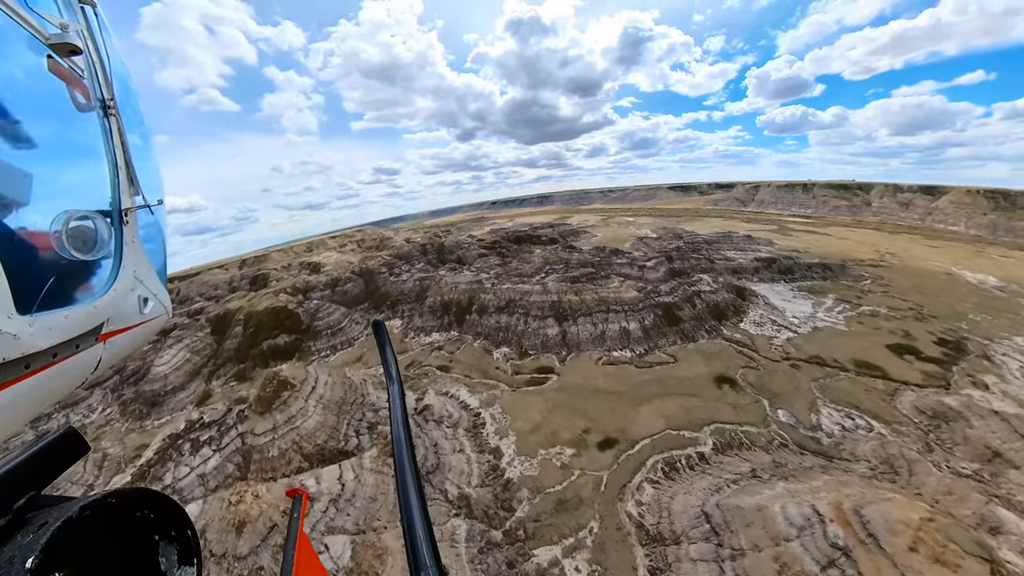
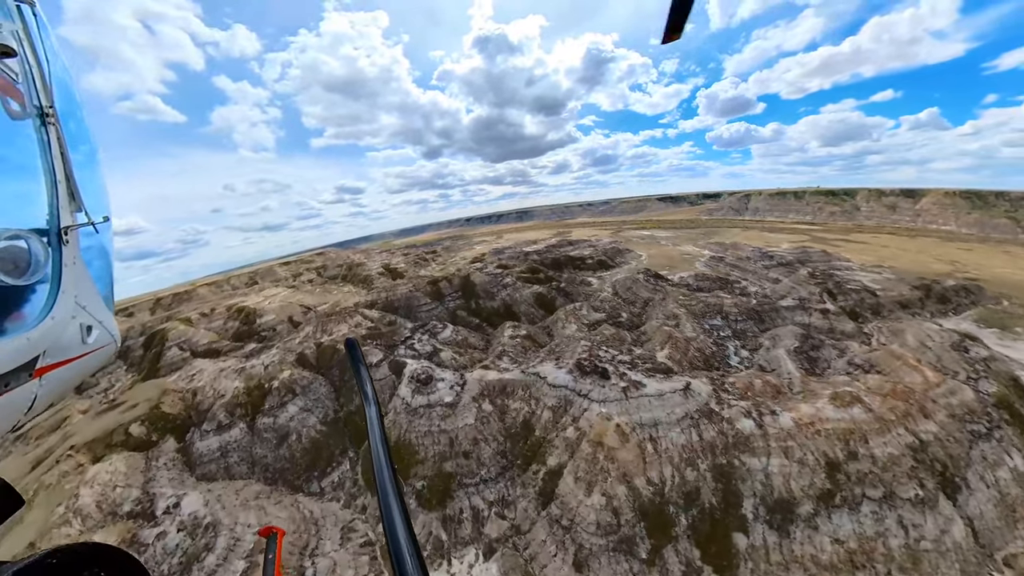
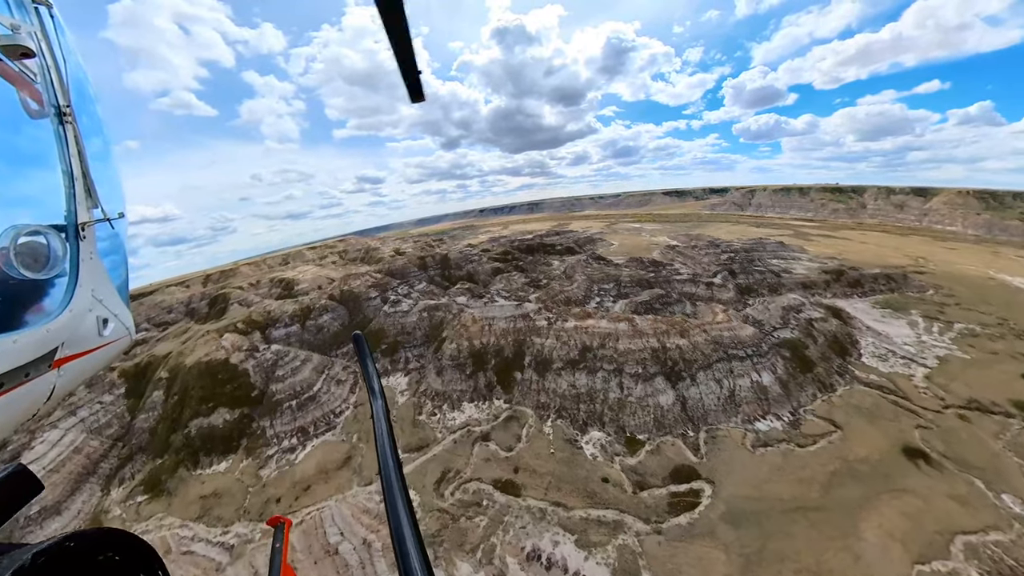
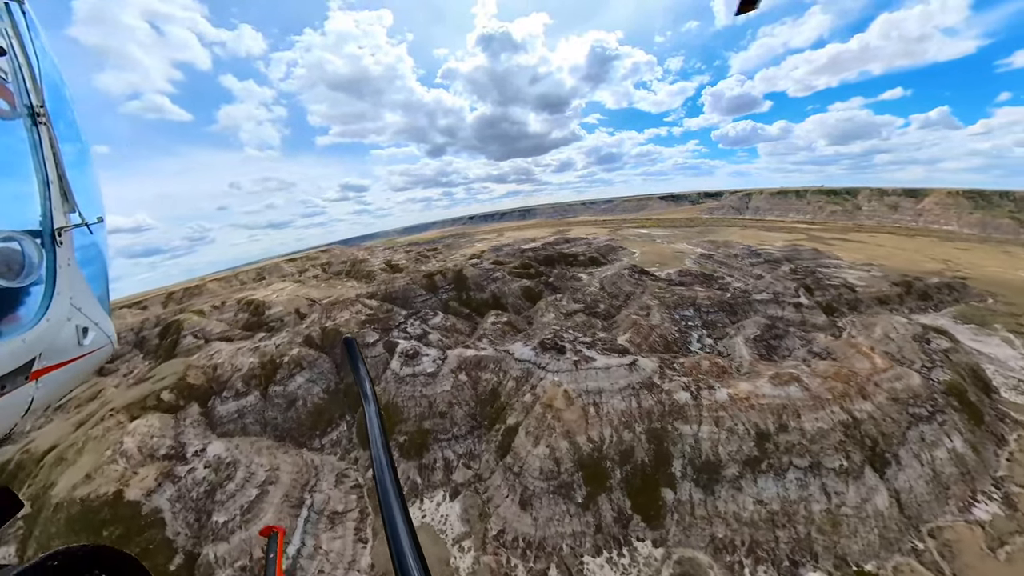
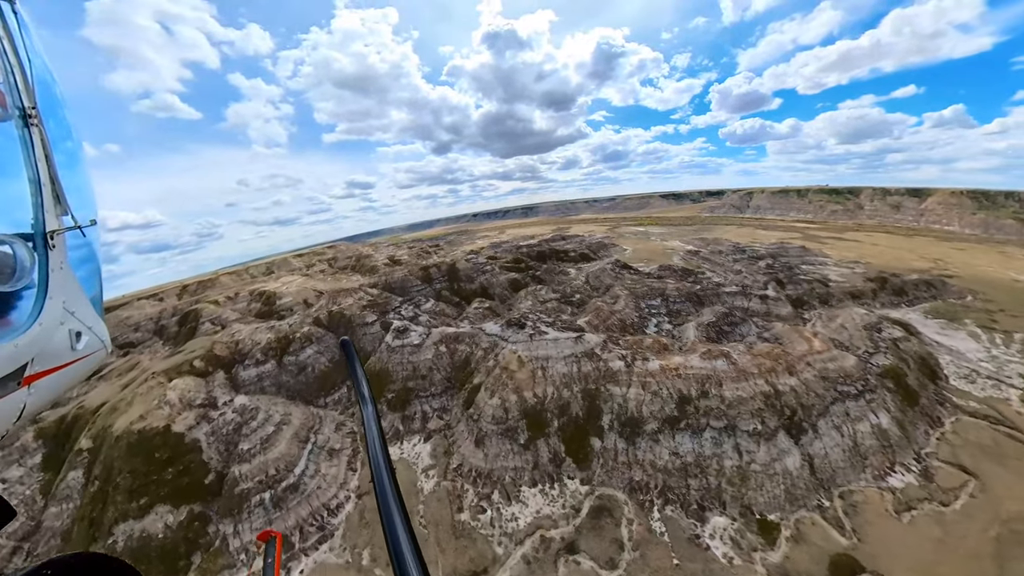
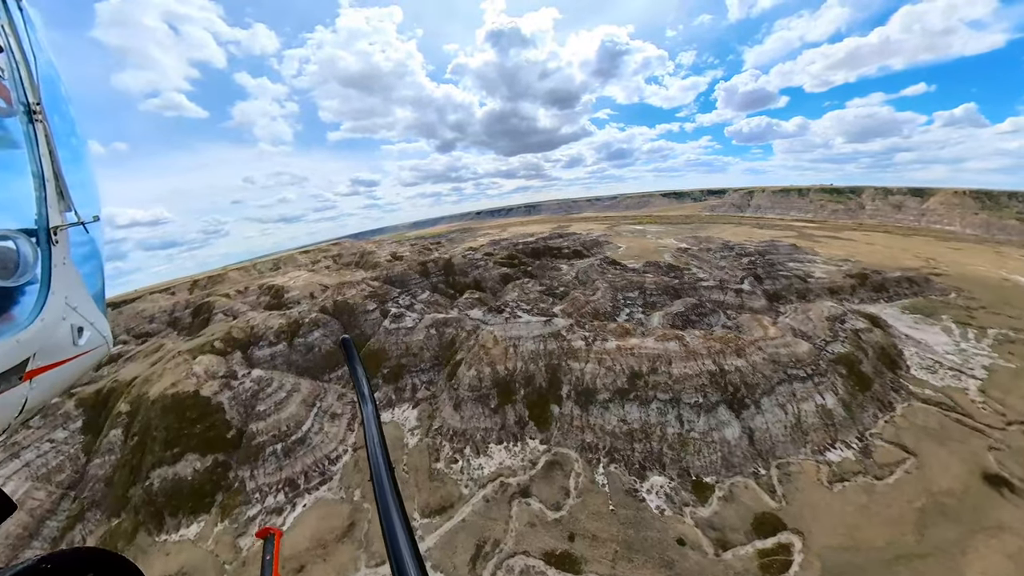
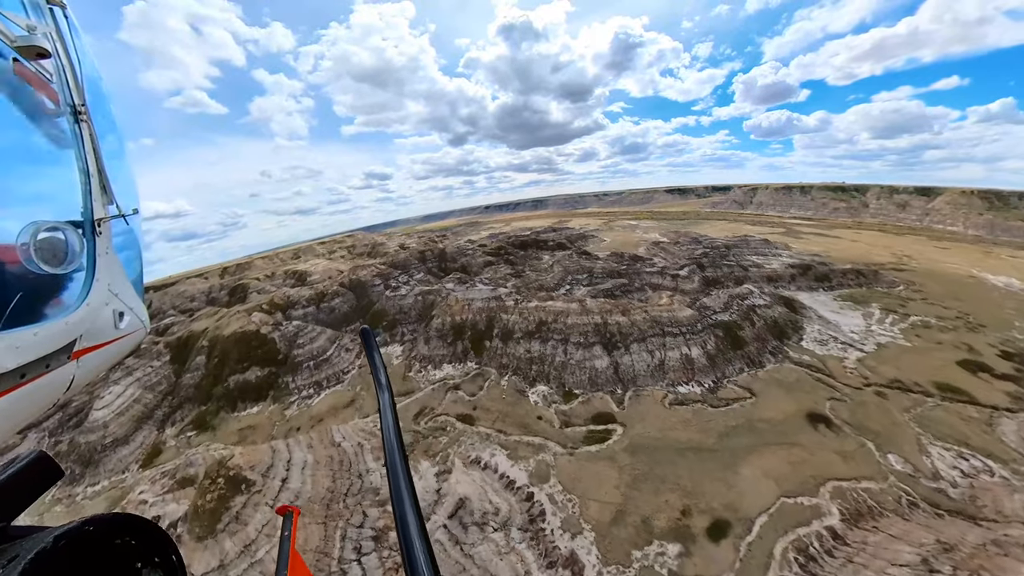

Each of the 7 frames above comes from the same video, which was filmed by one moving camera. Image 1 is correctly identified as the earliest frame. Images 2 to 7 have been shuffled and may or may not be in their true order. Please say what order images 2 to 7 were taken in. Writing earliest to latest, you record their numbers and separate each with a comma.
7, 3, 6, 5, 4, 2
